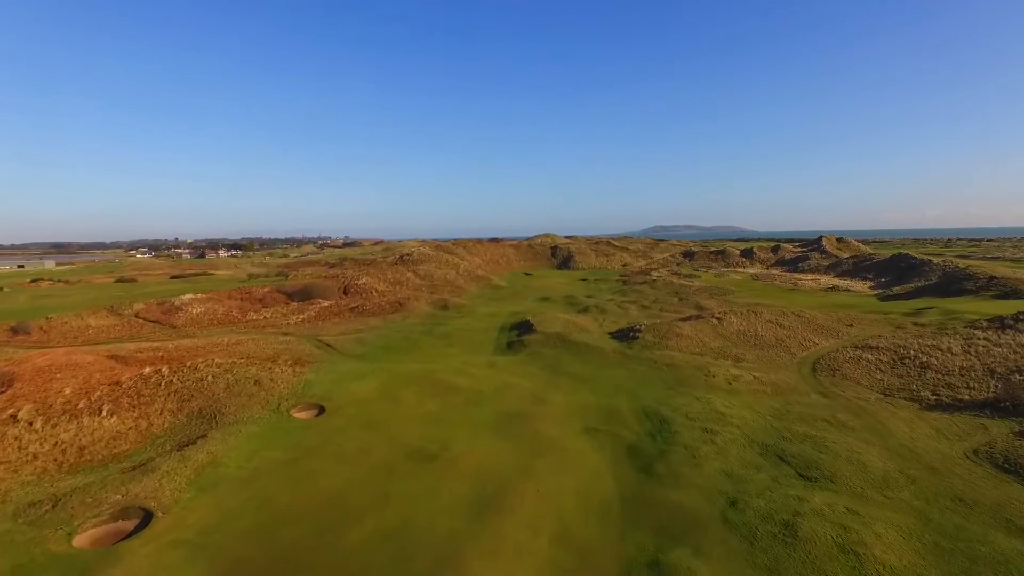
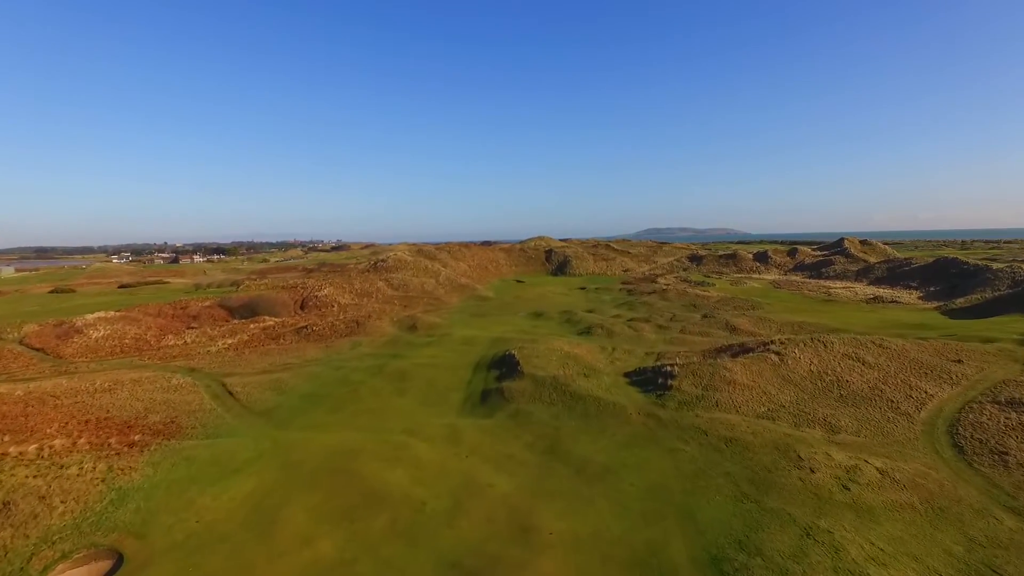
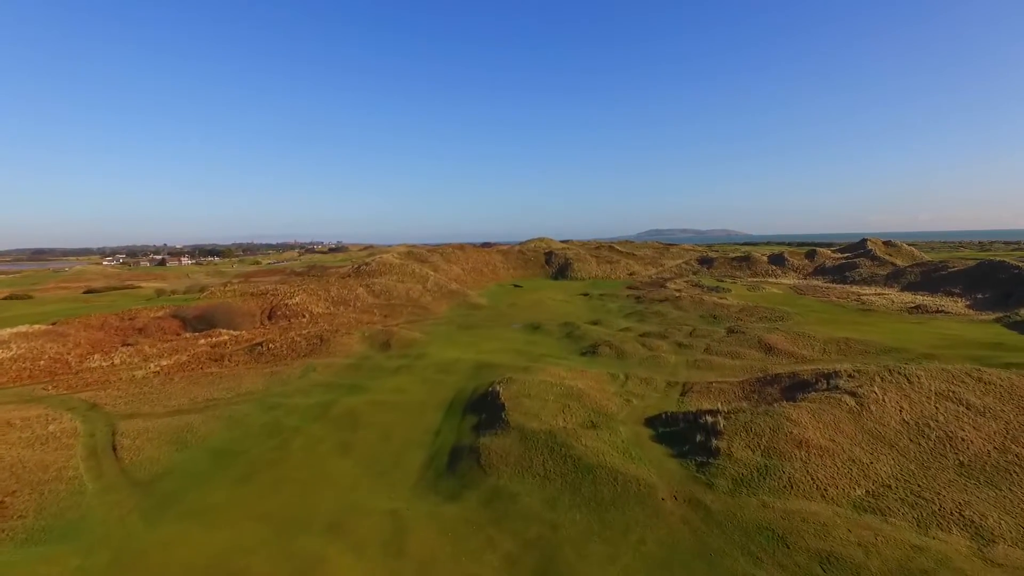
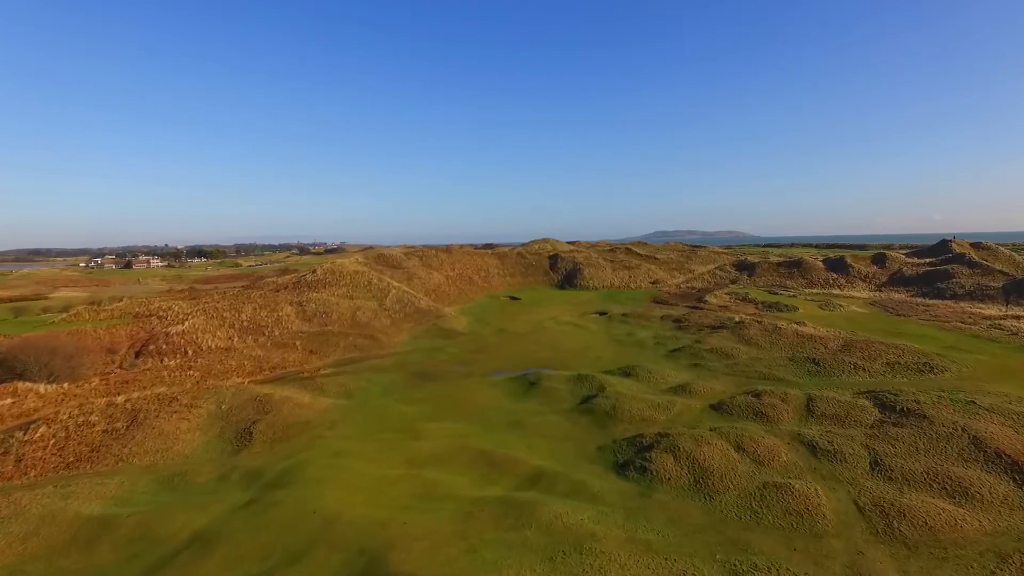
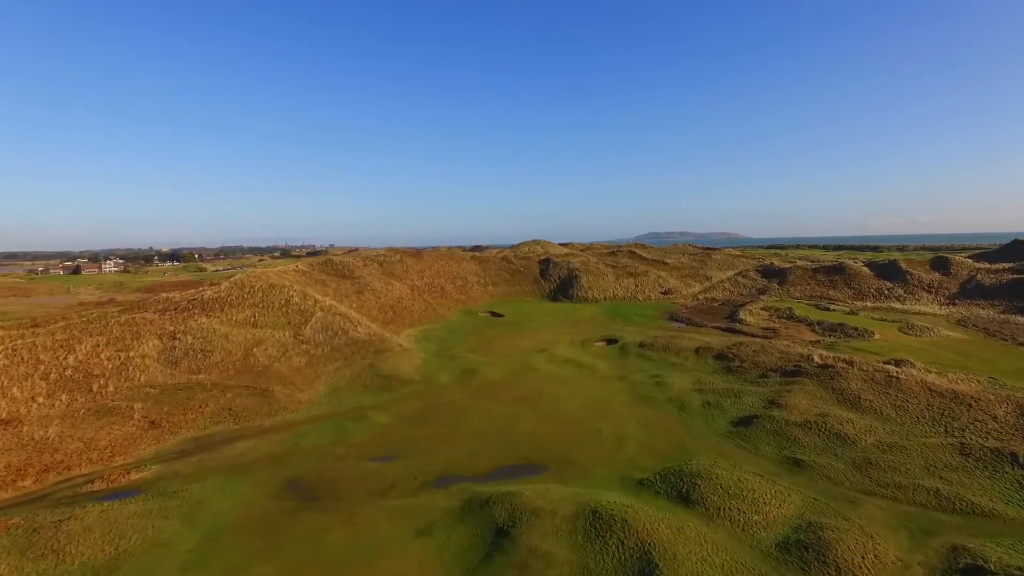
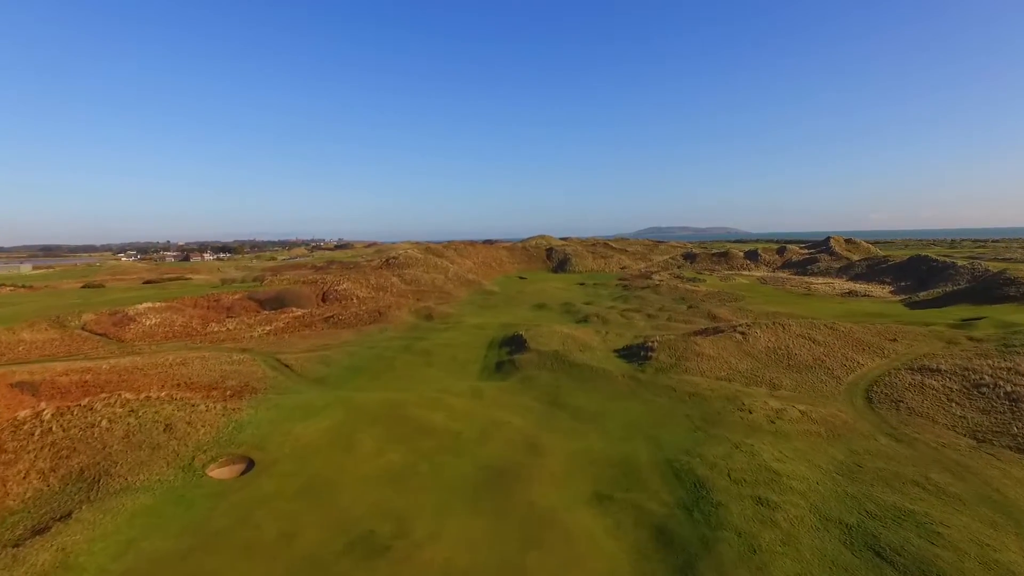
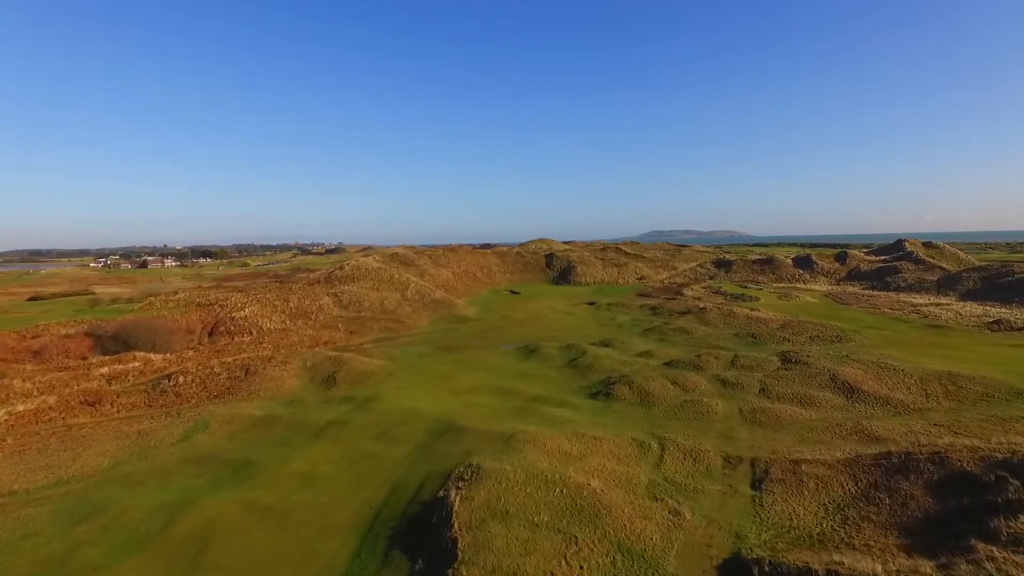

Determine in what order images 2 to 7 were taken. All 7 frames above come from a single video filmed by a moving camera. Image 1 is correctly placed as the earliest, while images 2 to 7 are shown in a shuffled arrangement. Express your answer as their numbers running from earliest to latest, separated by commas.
6, 2, 3, 7, 4, 5
